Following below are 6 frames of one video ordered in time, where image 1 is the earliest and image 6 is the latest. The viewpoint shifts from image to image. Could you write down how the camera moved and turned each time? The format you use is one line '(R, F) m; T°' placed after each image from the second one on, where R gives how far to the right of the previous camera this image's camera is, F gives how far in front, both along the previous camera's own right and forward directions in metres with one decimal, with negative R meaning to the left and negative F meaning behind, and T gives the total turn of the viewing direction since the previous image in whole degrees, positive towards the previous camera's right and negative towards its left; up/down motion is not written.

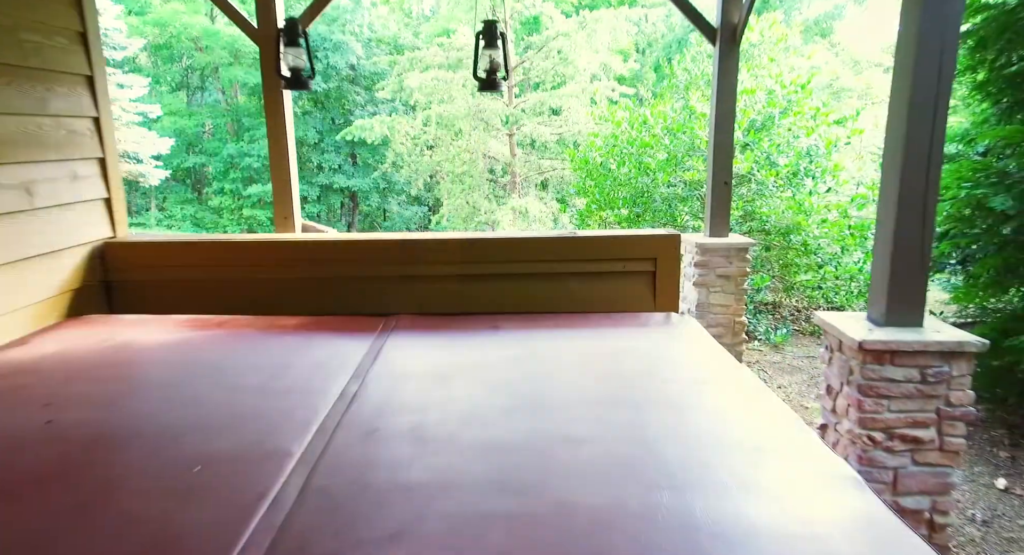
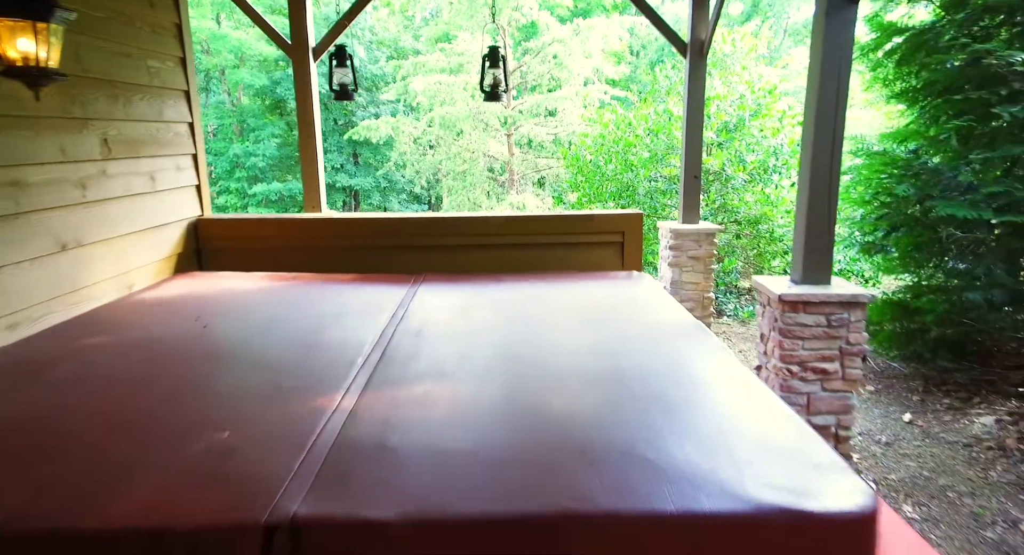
(0.0, -0.7) m; 0°
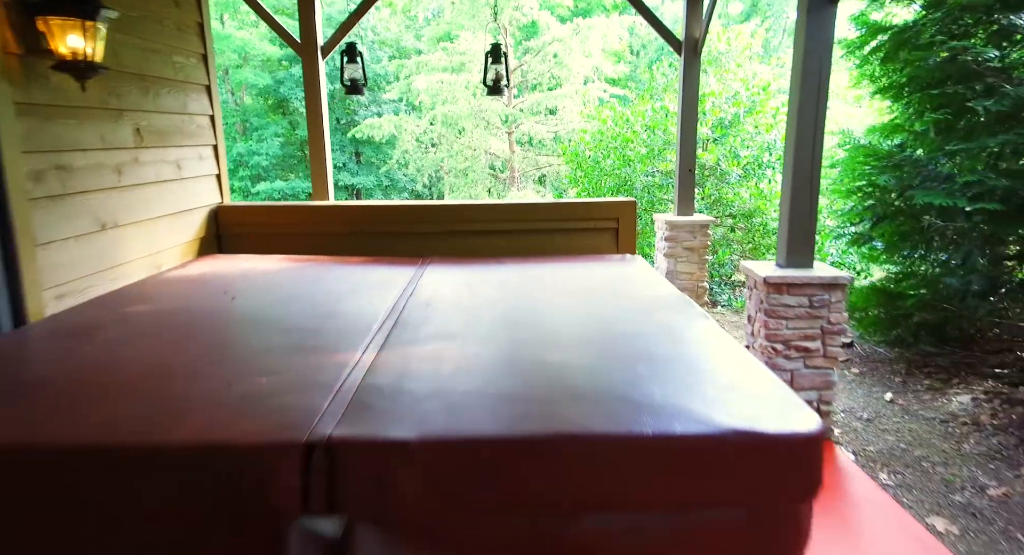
(0.0, -0.2) m; 0°
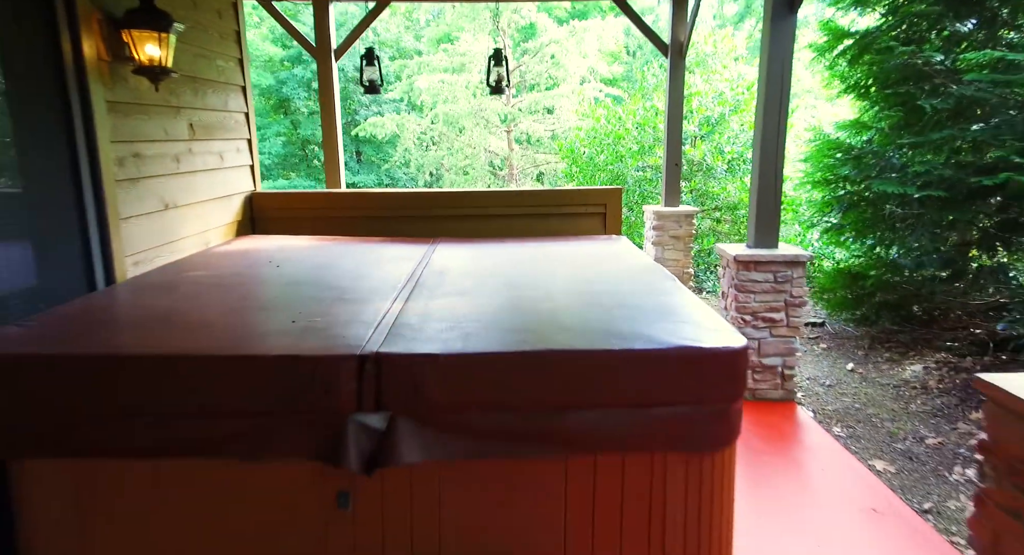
(0.0, -0.4) m; 0°
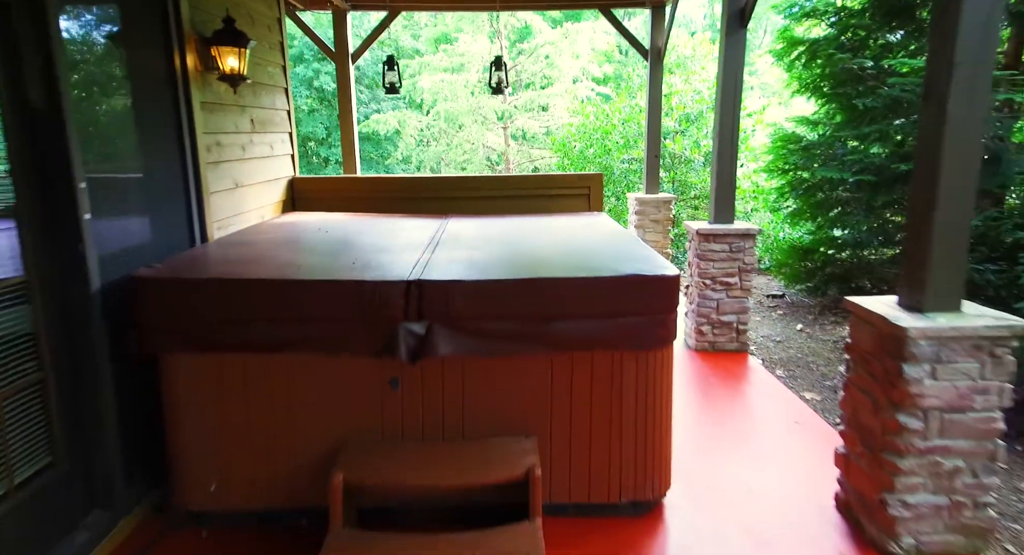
(0.0, -0.7) m; 0°
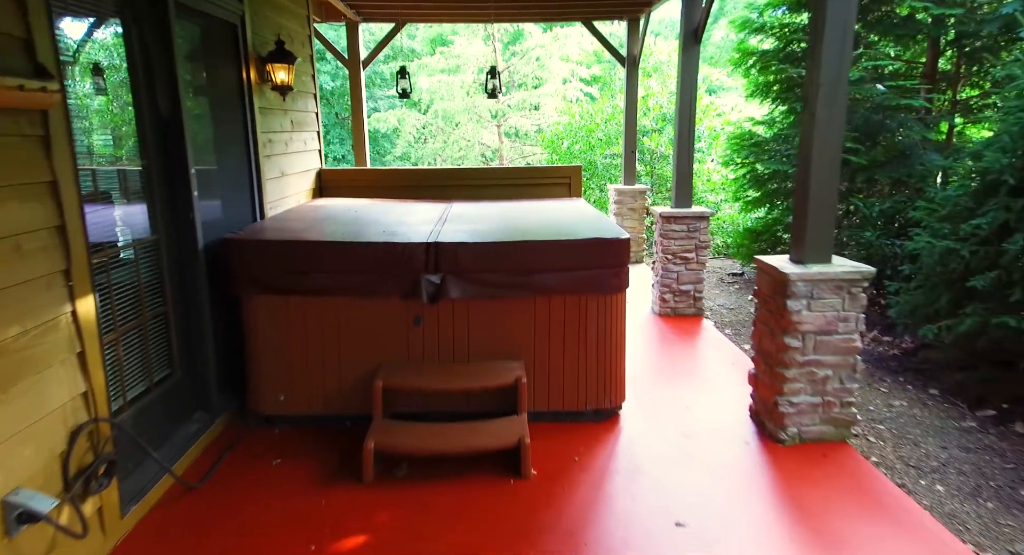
(0.0, -0.8) m; +1°
